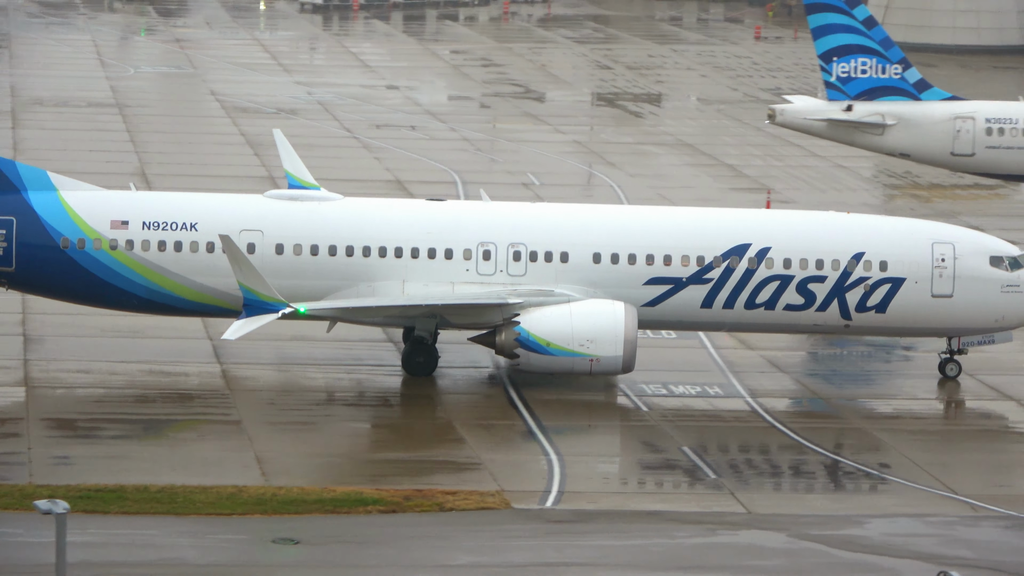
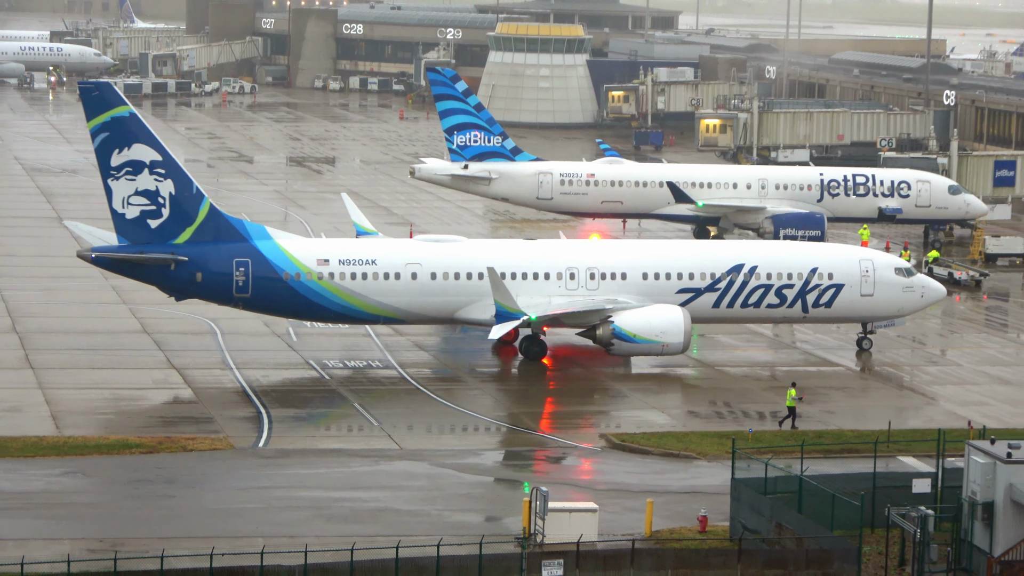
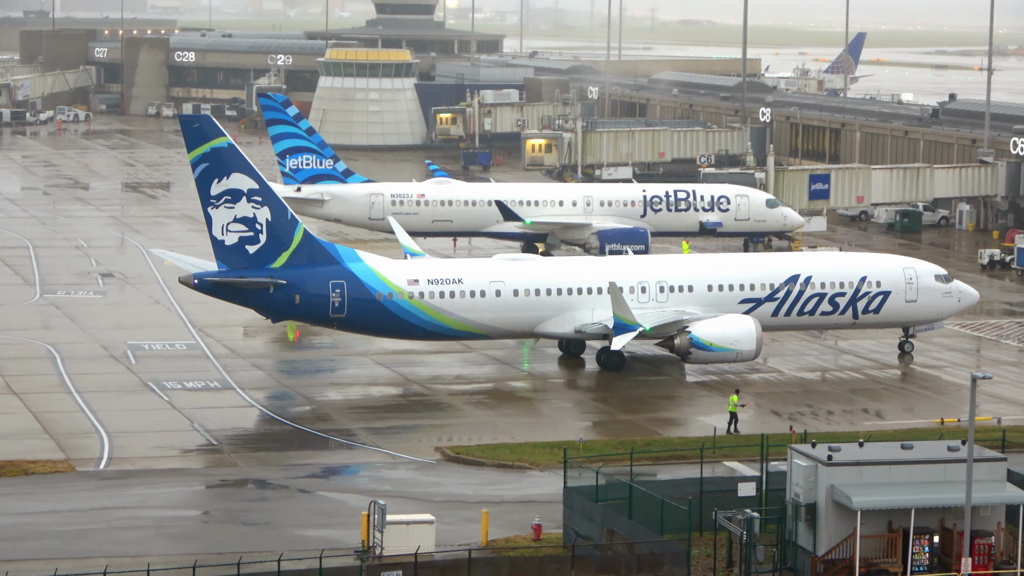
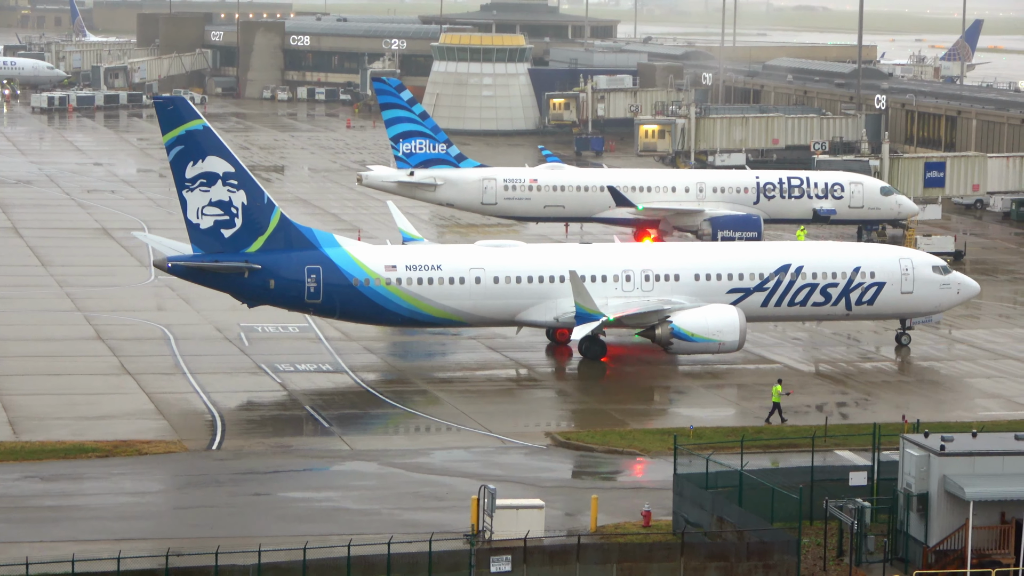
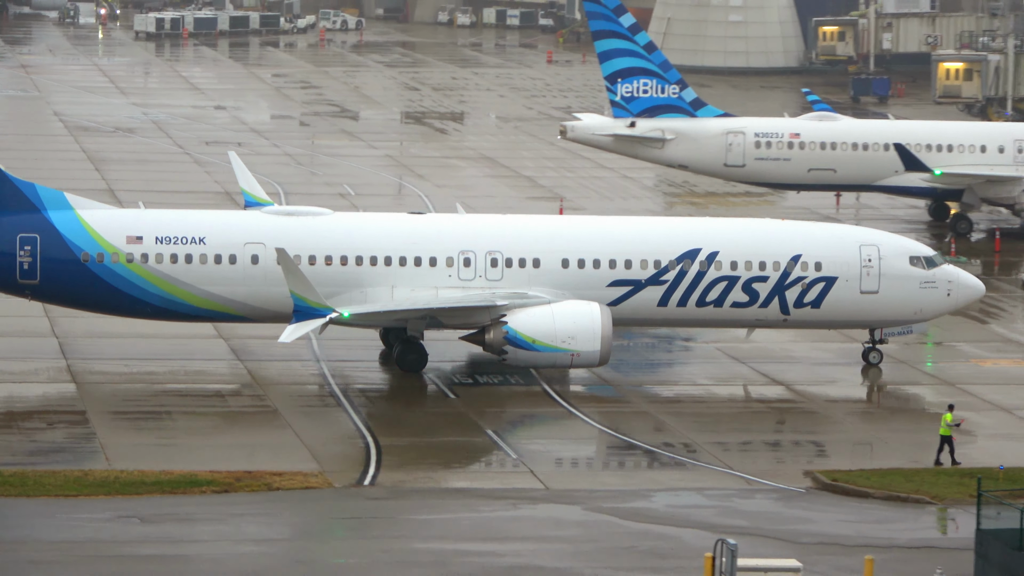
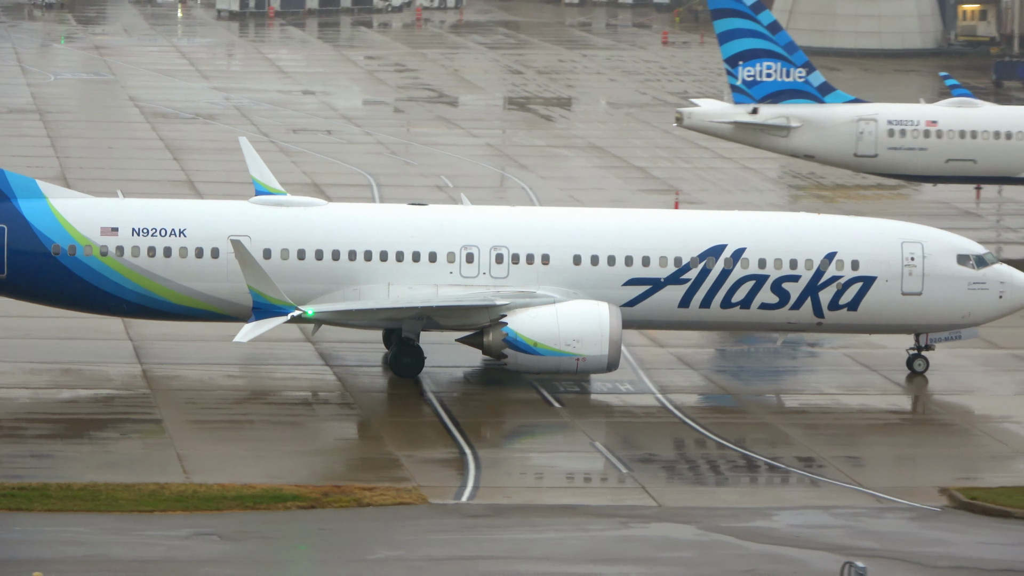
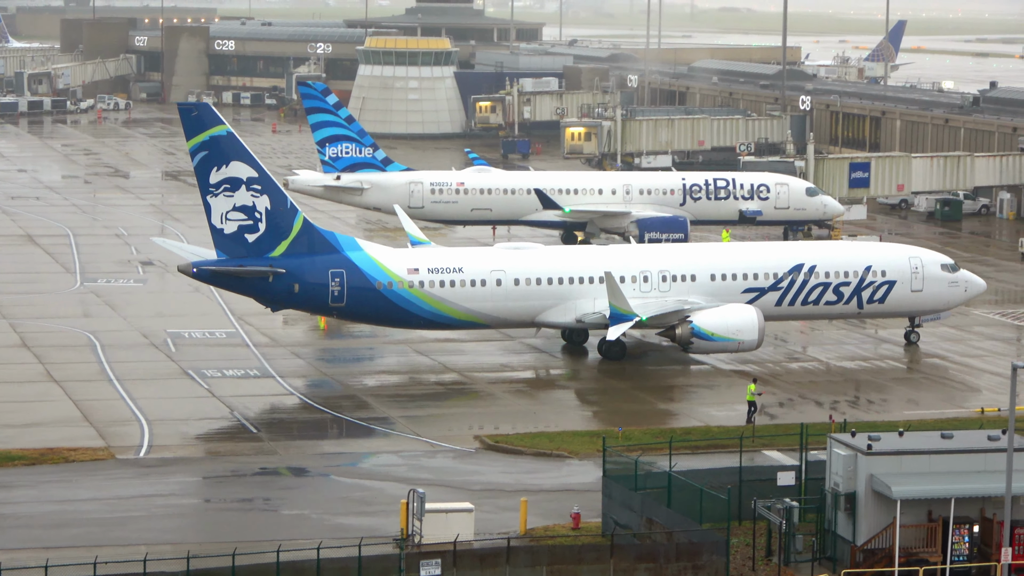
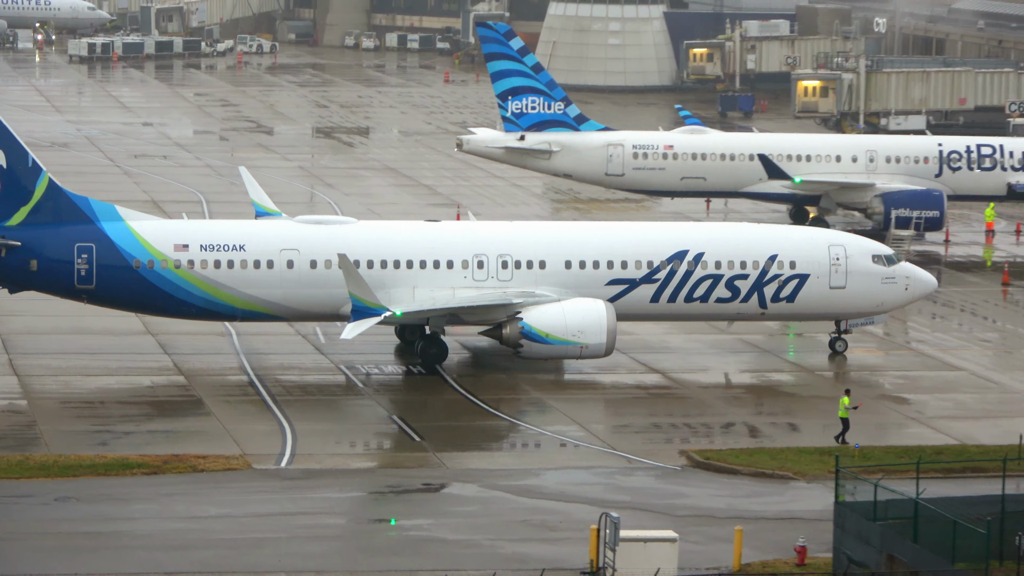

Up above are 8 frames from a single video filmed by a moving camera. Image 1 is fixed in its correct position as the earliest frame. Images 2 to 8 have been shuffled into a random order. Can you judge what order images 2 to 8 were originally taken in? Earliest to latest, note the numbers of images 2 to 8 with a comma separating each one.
6, 5, 8, 2, 4, 7, 3
